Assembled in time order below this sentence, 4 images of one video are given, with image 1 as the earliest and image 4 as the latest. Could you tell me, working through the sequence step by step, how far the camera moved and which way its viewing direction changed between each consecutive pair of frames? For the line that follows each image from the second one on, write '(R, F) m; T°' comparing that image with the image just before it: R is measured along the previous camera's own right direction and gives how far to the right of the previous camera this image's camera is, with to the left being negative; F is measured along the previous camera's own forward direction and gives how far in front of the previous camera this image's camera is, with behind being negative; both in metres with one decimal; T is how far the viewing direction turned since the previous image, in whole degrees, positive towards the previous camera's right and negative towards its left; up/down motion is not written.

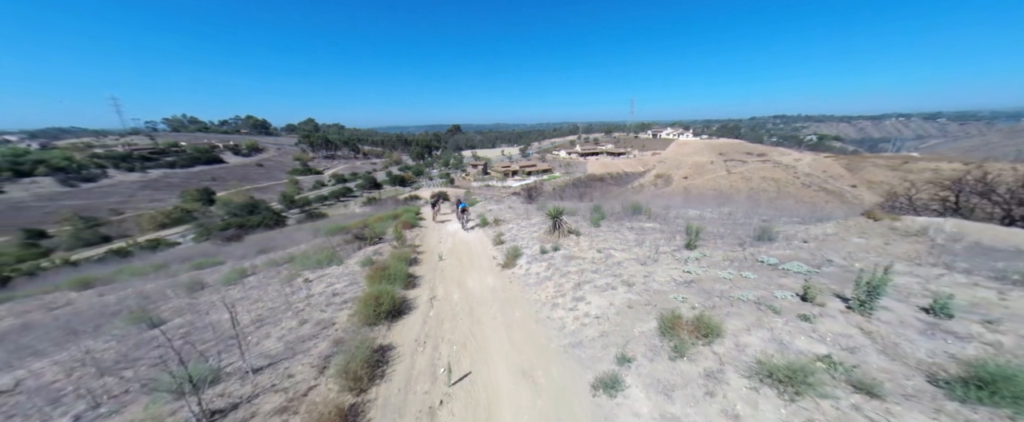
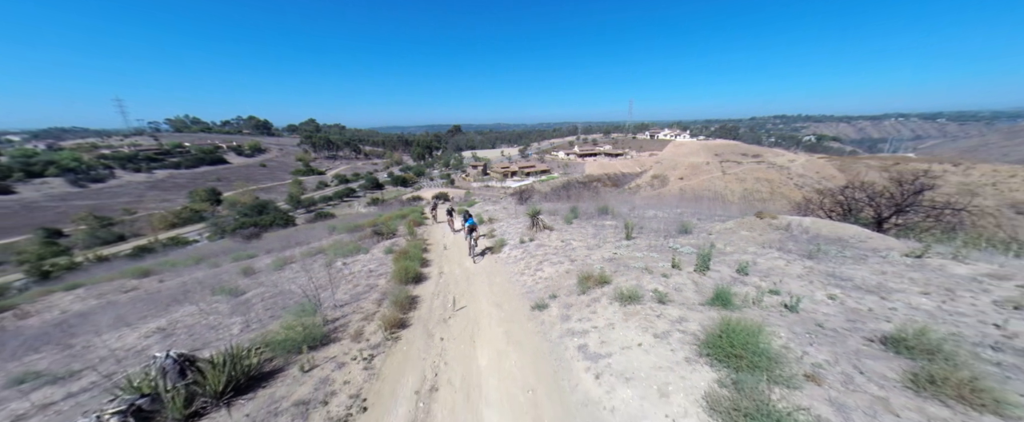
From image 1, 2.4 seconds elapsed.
(+0.5, -2.8) m; 0°
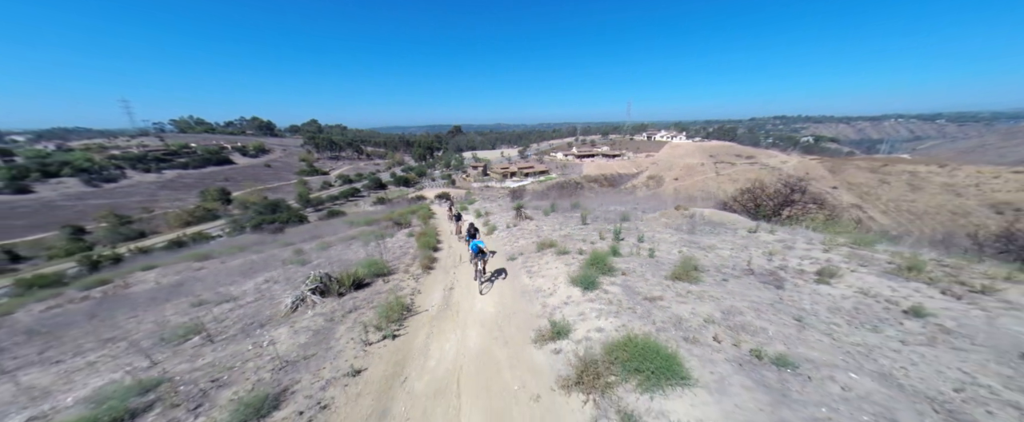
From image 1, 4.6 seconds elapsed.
(+0.6, -4.2) m; 0°
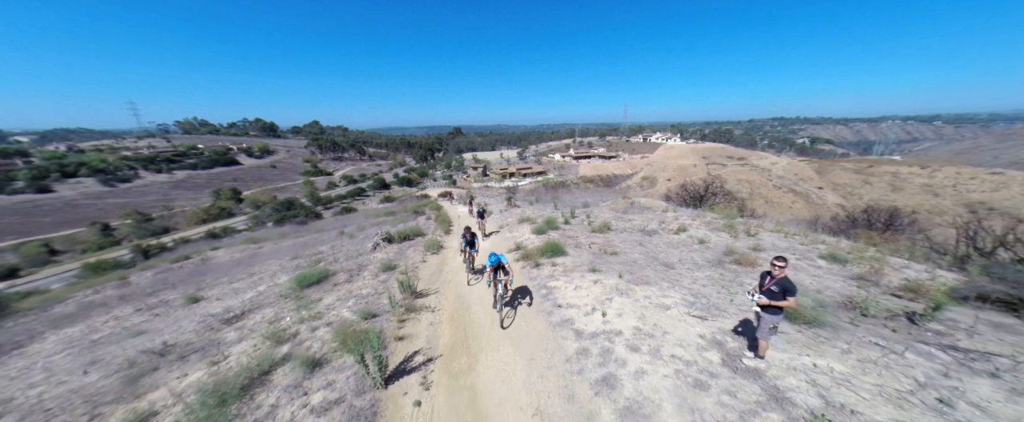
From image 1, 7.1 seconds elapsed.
(+0.5, -5.4) m; 0°
